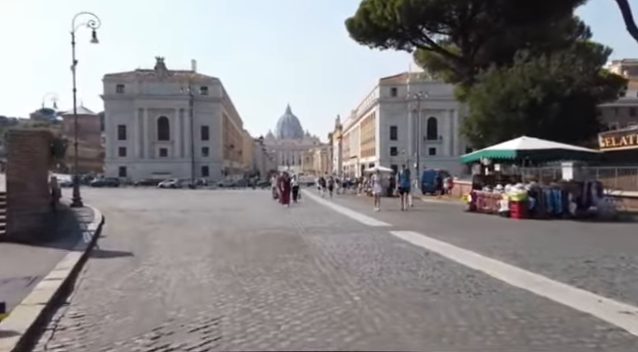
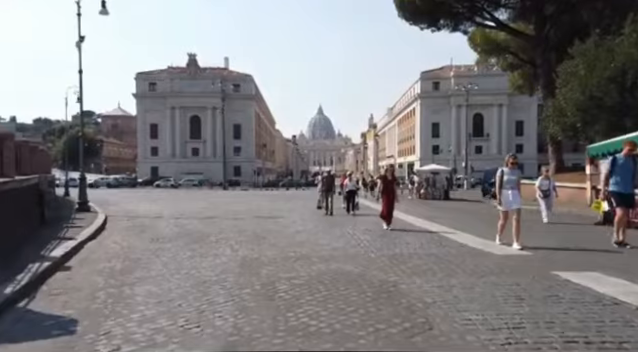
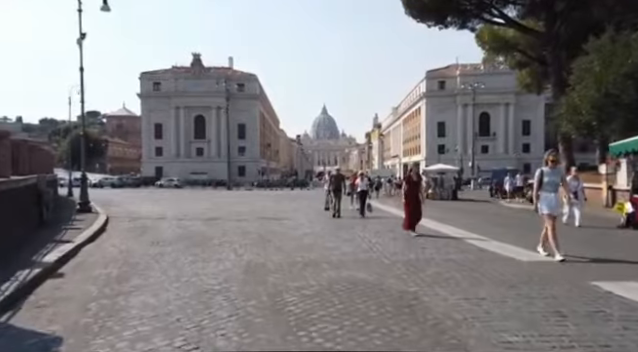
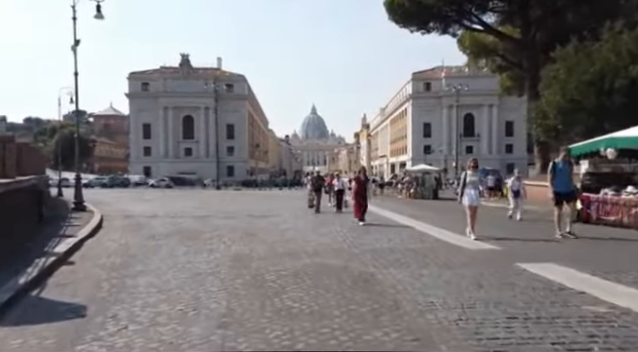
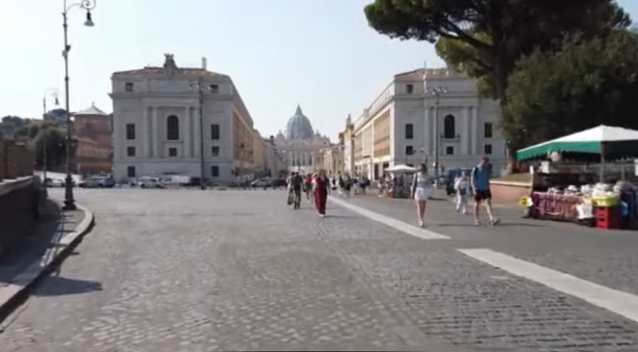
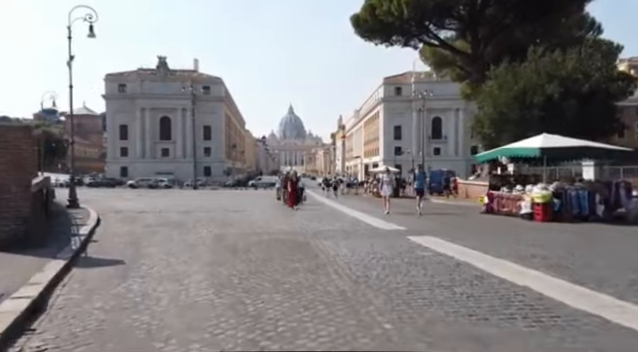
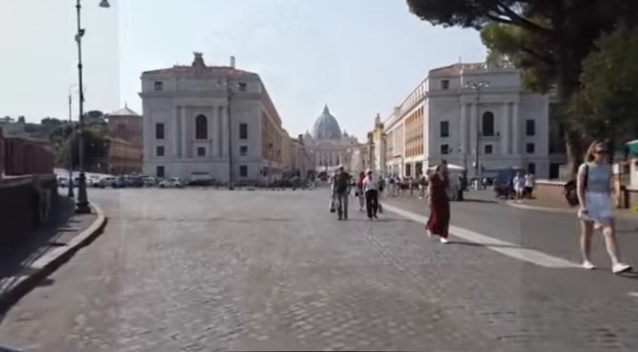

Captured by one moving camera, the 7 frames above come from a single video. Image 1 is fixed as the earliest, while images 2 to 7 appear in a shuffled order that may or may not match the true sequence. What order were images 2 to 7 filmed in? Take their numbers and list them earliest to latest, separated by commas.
6, 5, 4, 2, 3, 7
